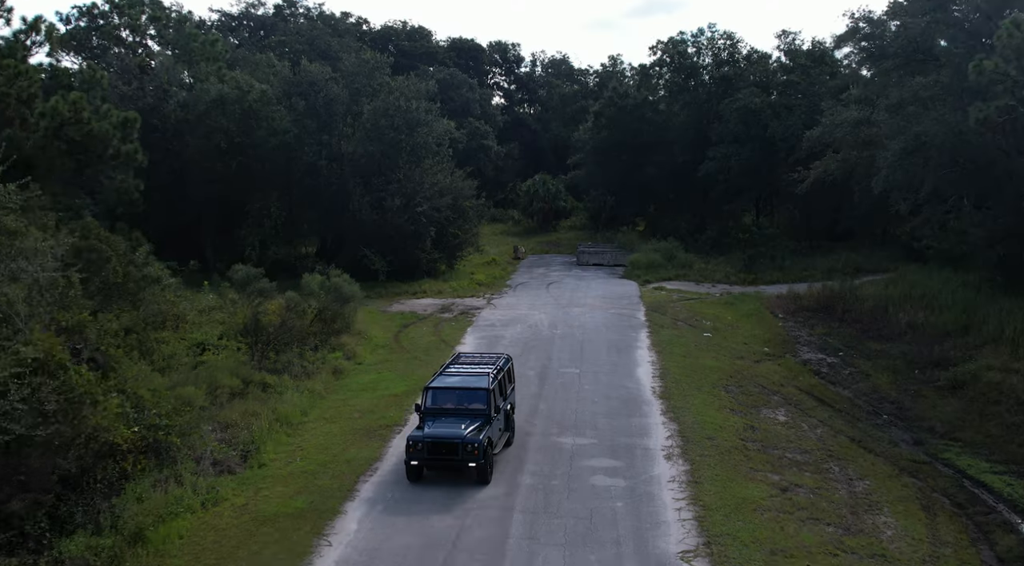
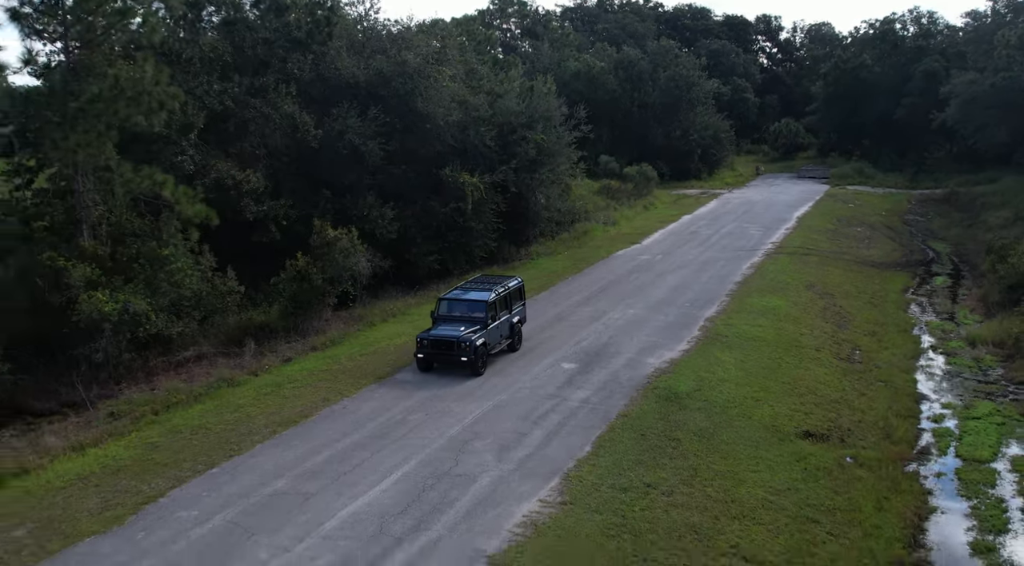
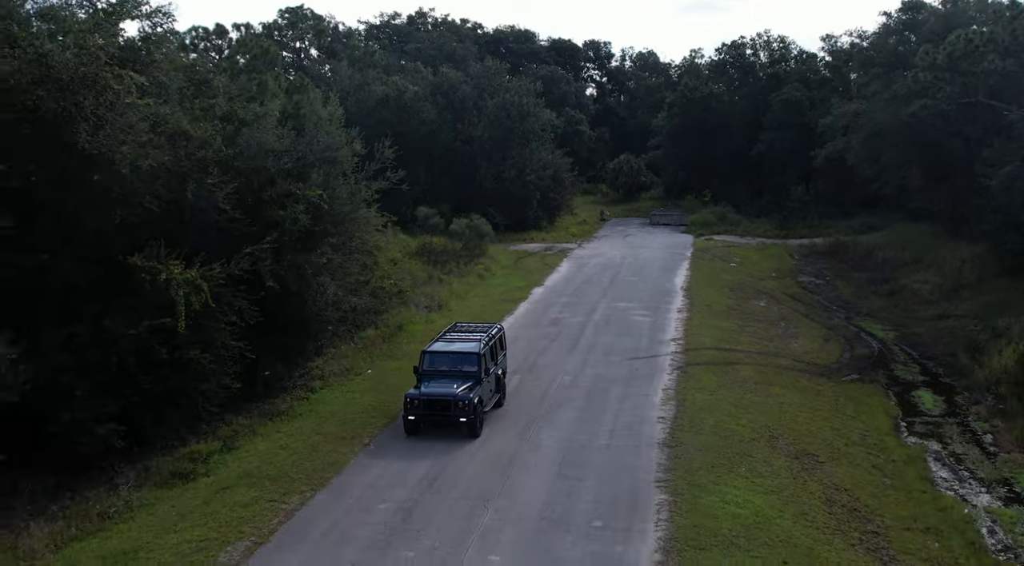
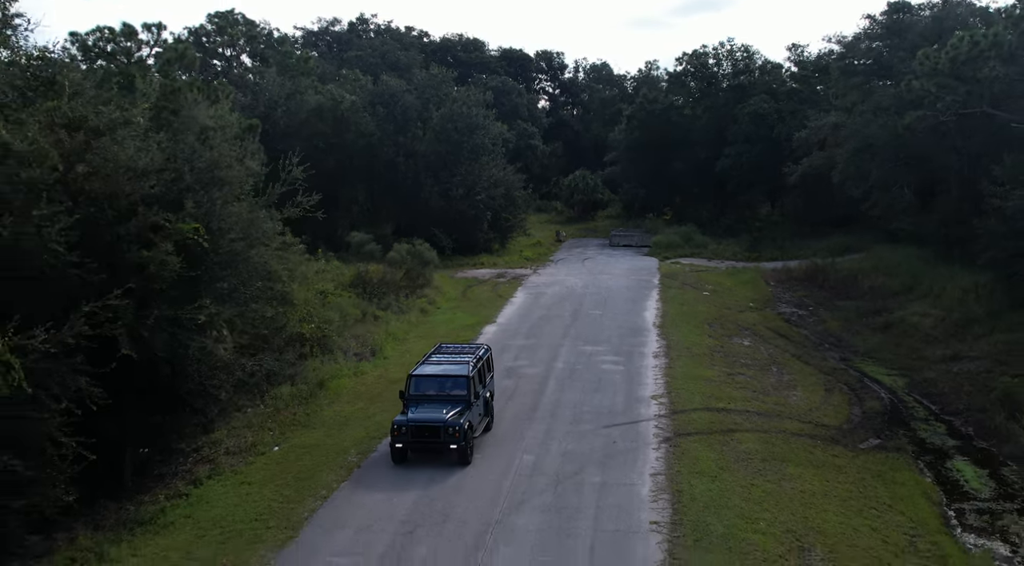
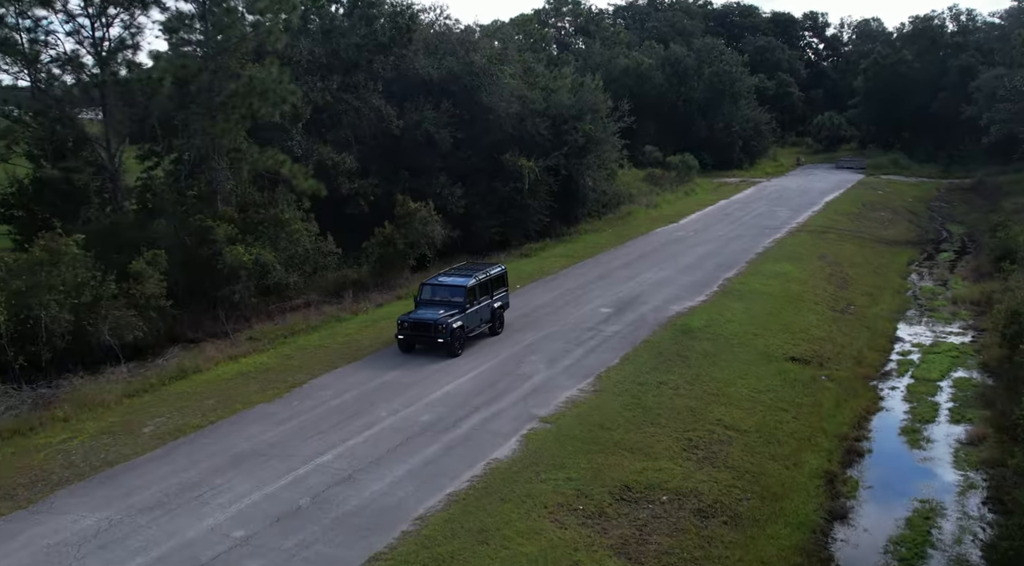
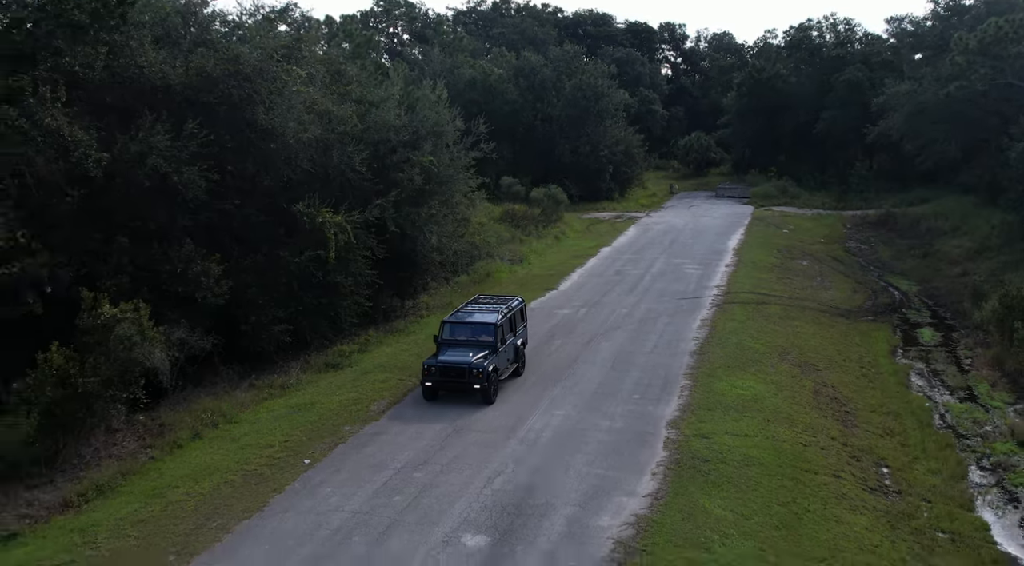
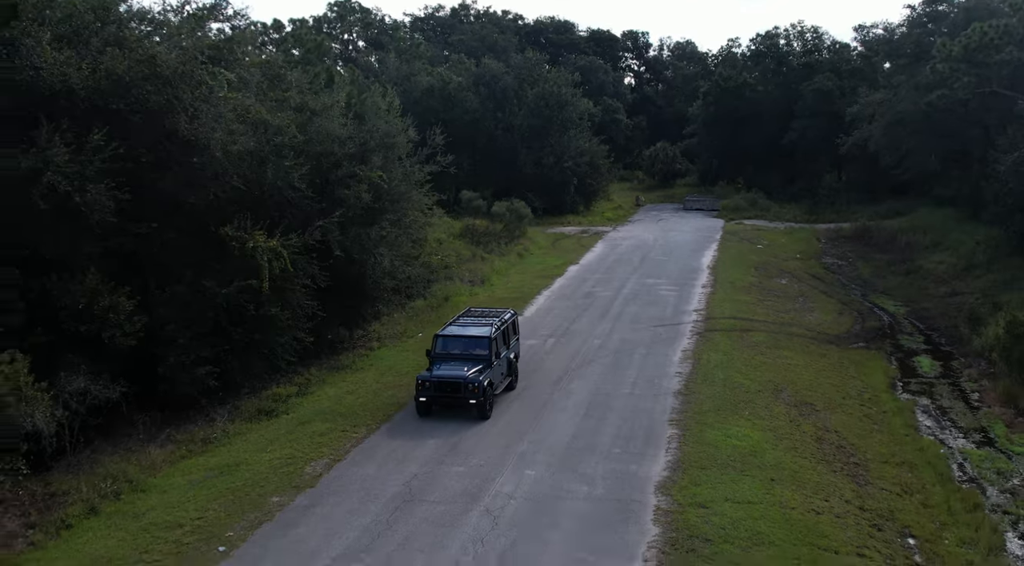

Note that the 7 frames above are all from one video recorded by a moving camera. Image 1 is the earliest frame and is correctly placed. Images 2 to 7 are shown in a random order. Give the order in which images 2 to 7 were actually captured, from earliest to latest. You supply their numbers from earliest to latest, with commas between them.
4, 3, 7, 6, 2, 5
